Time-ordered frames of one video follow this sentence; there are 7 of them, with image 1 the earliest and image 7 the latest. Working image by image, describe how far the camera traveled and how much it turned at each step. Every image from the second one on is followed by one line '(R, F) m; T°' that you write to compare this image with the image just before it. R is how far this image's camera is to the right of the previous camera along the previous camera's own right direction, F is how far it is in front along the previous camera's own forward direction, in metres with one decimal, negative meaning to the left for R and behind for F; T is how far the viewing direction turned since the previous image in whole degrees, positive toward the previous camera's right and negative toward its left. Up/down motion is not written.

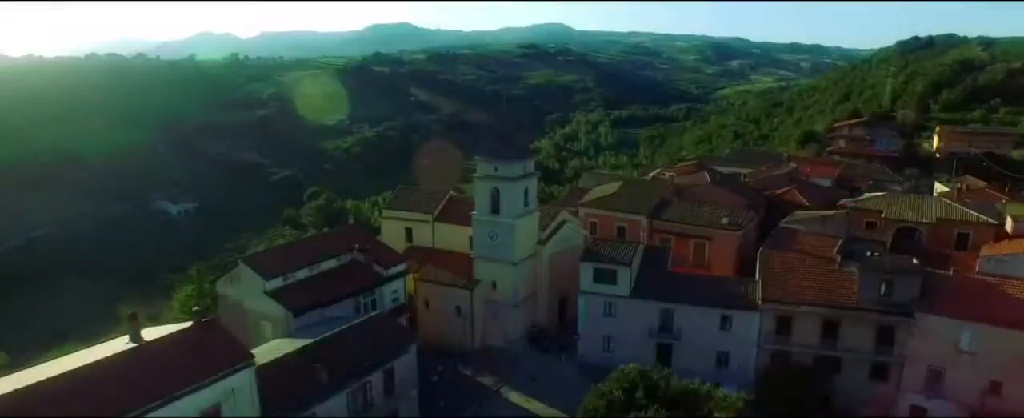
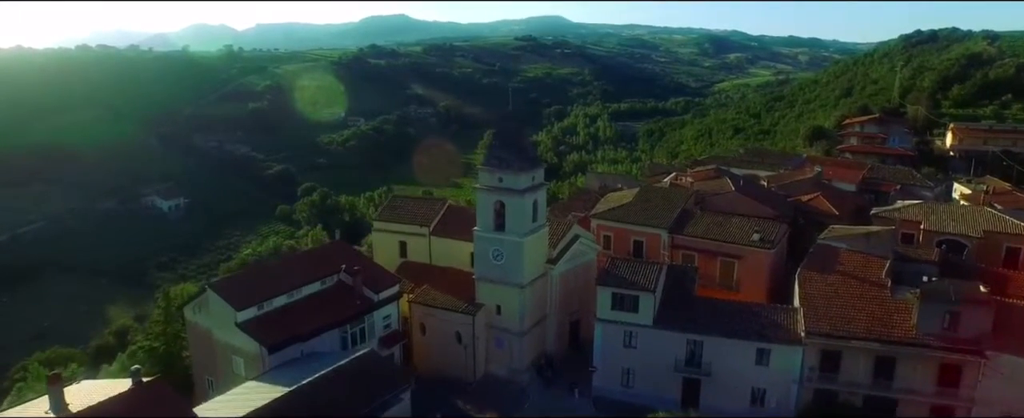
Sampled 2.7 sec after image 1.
(-0.2, +2.1) m; 0°
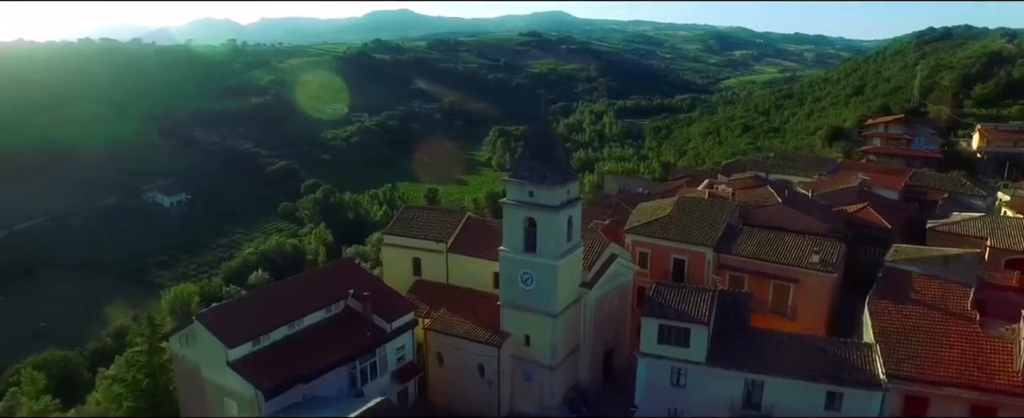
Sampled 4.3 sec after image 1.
(-0.6, +2.0) m; 0°
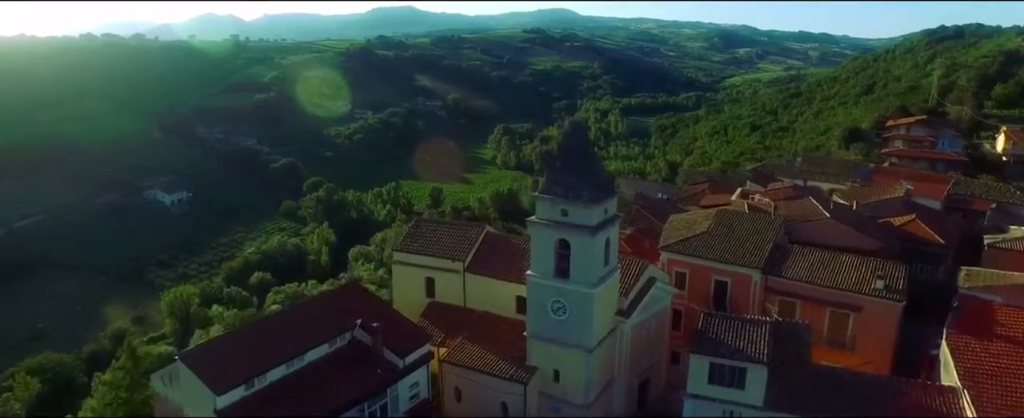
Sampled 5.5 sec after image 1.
(-0.5, +1.7) m; 0°
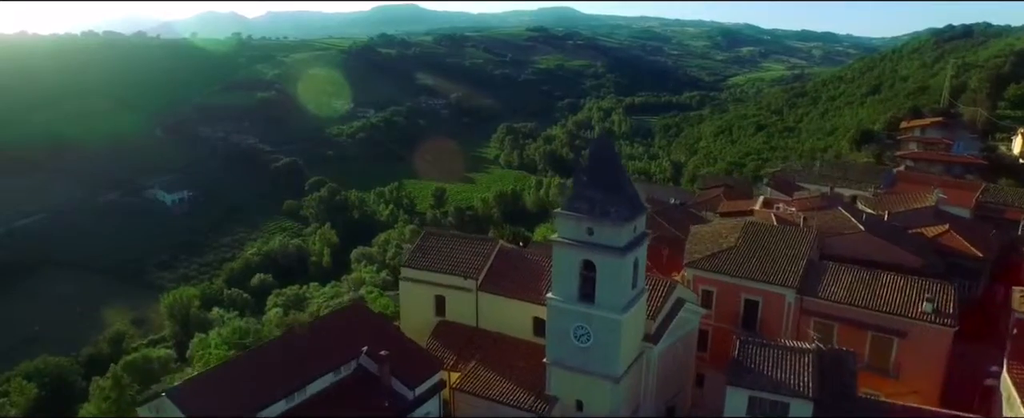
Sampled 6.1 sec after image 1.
(-0.3, +1.0) m; 0°
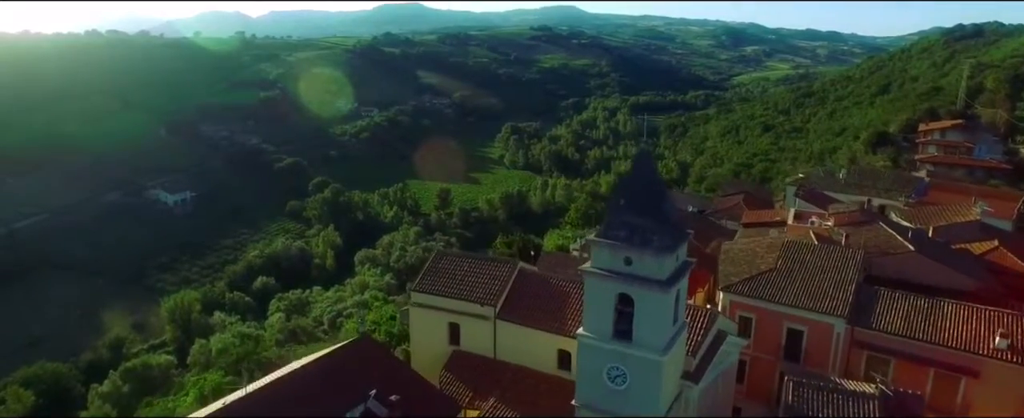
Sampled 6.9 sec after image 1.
(-0.4, +1.3) m; 0°
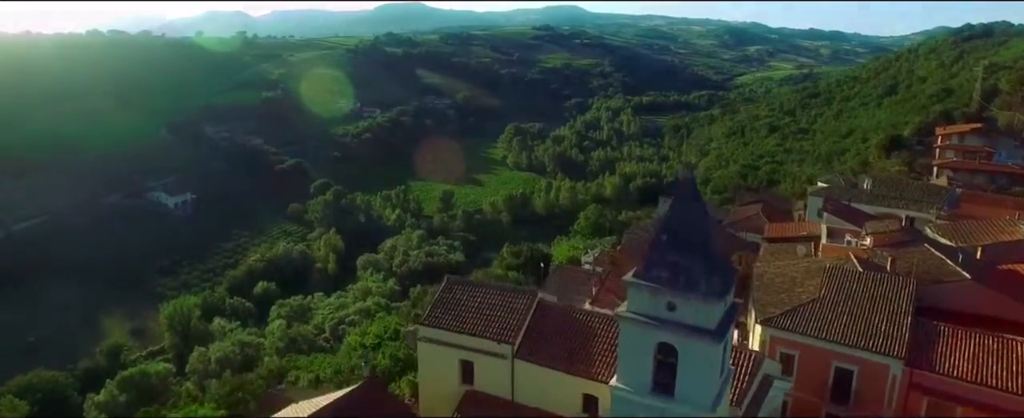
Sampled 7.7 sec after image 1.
(-0.3, +1.3) m; 0°
